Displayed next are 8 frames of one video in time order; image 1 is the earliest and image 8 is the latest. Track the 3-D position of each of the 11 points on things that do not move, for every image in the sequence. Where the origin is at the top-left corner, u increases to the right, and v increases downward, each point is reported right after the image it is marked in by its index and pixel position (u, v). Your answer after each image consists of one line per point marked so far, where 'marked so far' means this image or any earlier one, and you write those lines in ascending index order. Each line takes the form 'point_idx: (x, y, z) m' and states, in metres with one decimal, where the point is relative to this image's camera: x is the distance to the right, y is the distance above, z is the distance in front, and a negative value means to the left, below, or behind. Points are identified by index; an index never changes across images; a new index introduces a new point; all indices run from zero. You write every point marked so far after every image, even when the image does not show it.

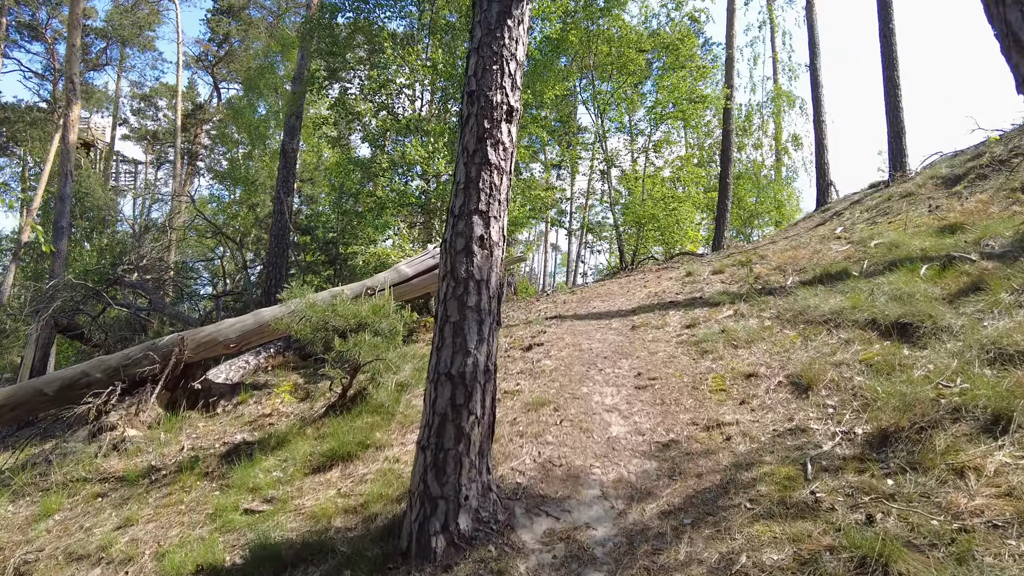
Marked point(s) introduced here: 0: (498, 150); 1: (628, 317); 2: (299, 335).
0: (-0.1, +0.6, +2.9) m
1: (+1.0, -0.3, +5.8) m
2: (-1.4, -0.3, +4.4) m
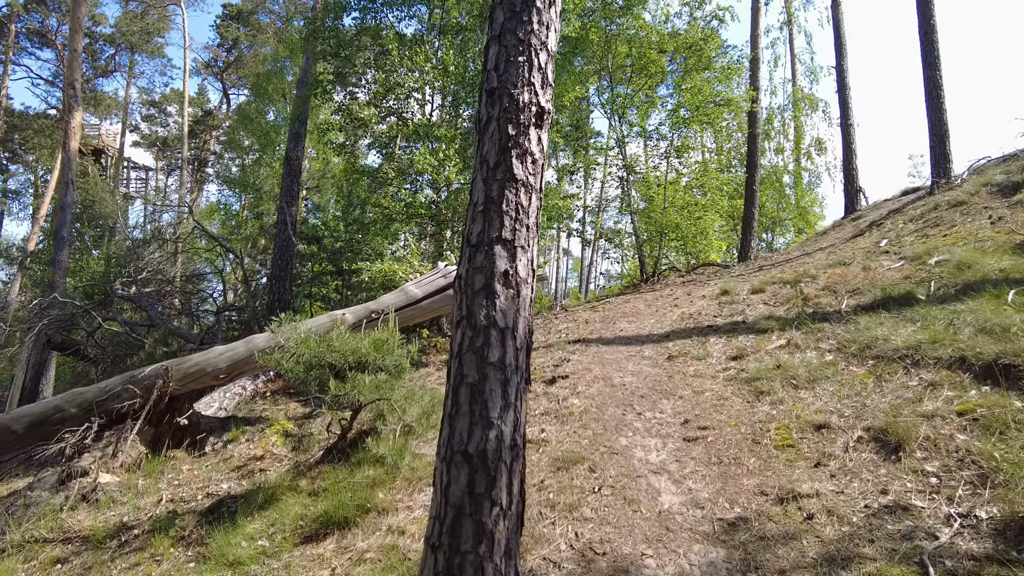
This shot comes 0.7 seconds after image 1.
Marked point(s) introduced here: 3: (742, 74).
0: (0.0, +0.4, +2.3) m
1: (+1.2, -0.4, +5.2) m
2: (-1.3, -0.5, +3.8) m
3: (+4.3, +4.0, +12.3) m
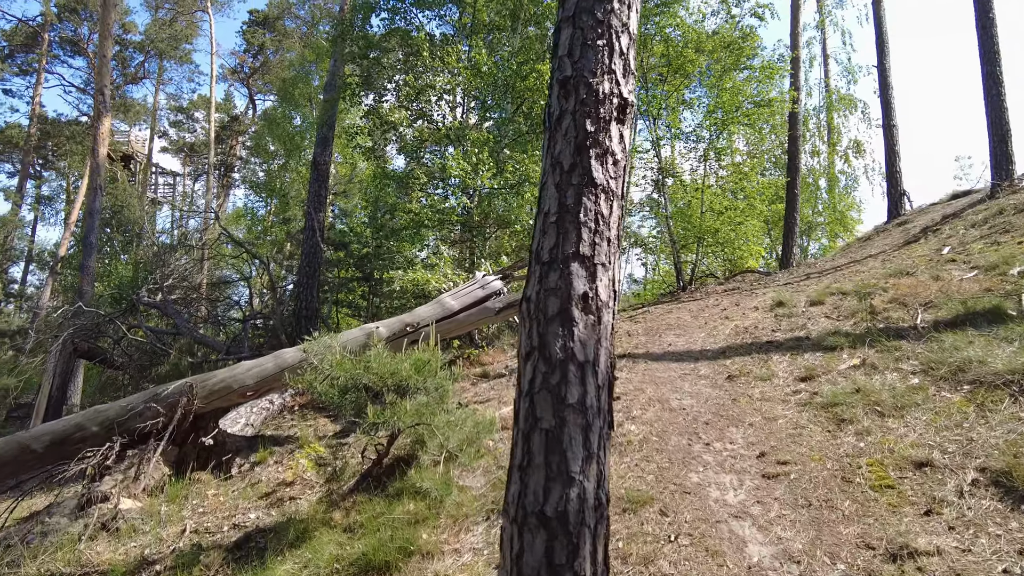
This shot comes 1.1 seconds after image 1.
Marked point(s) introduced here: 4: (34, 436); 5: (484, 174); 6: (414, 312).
0: (+0.3, +0.4, +2.0) m
1: (+1.5, -0.5, +4.8) m
2: (-1.0, -0.6, +3.5) m
3: (+4.8, +3.8, +11.9) m
4: (-3.3, -1.0, +4.6) m
5: (-0.3, +1.4, +7.9) m
6: (-0.7, -0.2, +5.0) m
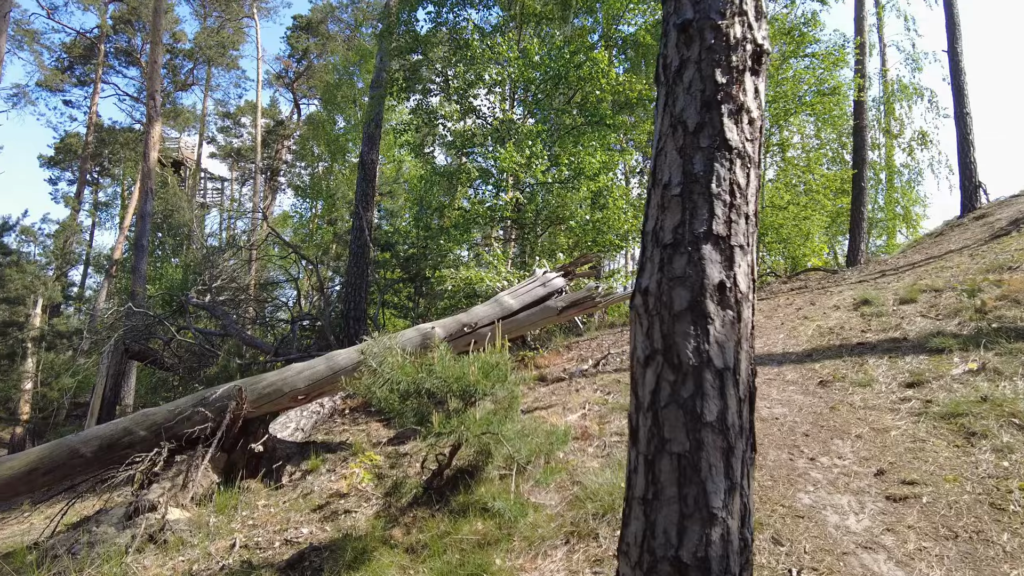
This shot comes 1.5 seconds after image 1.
0: (+0.5, +0.4, +1.6) m
1: (+1.9, -0.5, +4.4) m
2: (-0.6, -0.6, +3.2) m
3: (+5.7, +3.8, +11.2) m
4: (-2.9, -1.0, +4.4) m
5: (+0.3, +1.4, +7.6) m
6: (-0.3, -0.2, +4.7) m
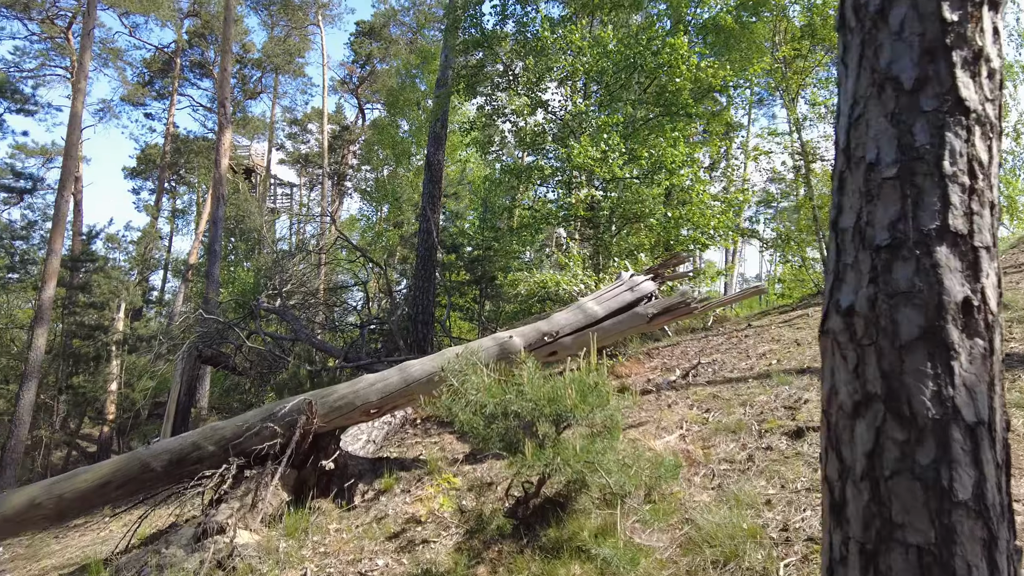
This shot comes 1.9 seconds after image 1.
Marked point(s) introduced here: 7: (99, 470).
0: (+0.8, +0.4, +1.1) m
1: (+2.5, -0.5, +3.8) m
2: (-0.2, -0.6, +2.9) m
3: (+6.7, +3.9, +10.3) m
4: (-2.3, -1.1, +4.3) m
5: (+1.1, +1.3, +7.1) m
6: (+0.3, -0.2, +4.3) m
7: (-2.7, -1.2, +4.3) m
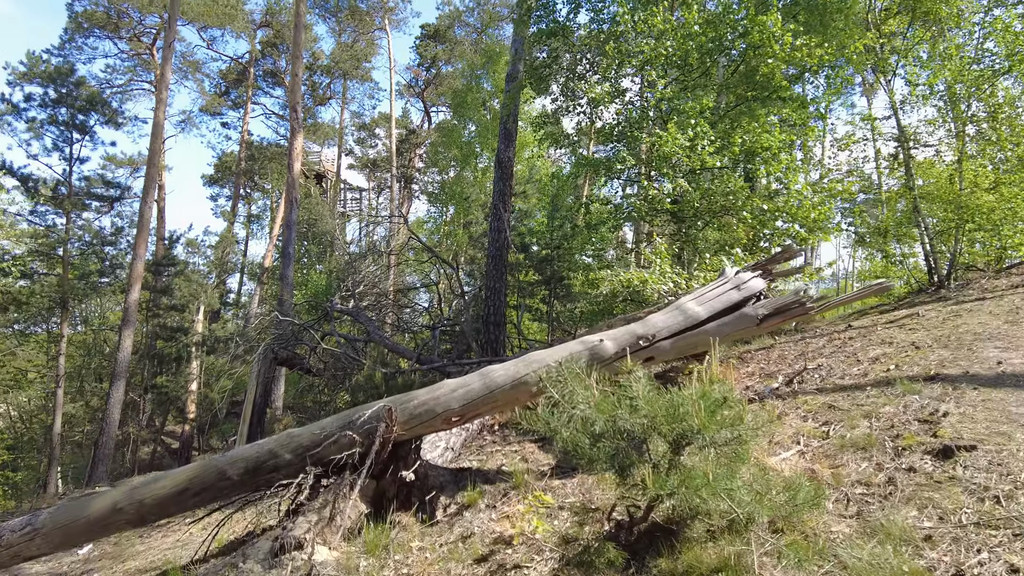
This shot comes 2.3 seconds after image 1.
0: (+1.0, +0.4, +0.7) m
1: (+2.9, -0.5, +3.2) m
2: (+0.2, -0.6, +2.5) m
3: (+7.8, +3.9, +9.3) m
4: (-1.8, -1.1, +4.2) m
5: (+1.9, +1.4, +6.7) m
6: (+0.8, -0.2, +3.9) m
7: (-2.1, -1.2, +4.2) m
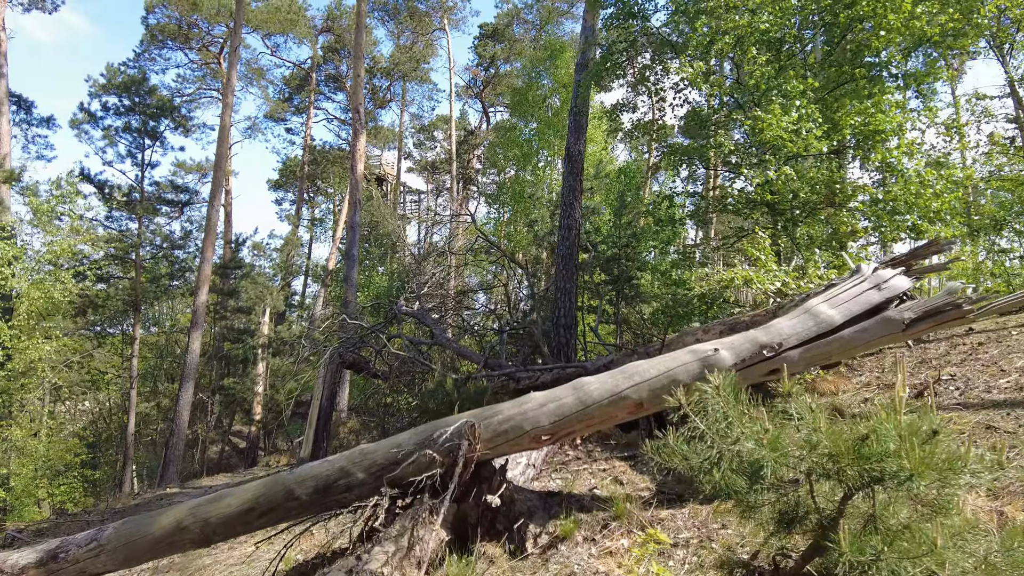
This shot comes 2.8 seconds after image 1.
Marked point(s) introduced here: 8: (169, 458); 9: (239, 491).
0: (+1.3, +0.4, +0.2) m
1: (+3.4, -0.5, +2.5) m
2: (+0.6, -0.6, +2.0) m
3: (+8.7, +3.9, +8.1) m
4: (-1.2, -1.1, +3.8) m
5: (+2.6, +1.4, +6.0) m
6: (+1.3, -0.2, +3.4) m
7: (-1.6, -1.2, +3.9) m
8: (-6.9, -3.4, +13.3) m
9: (-1.6, -1.2, +4.0) m
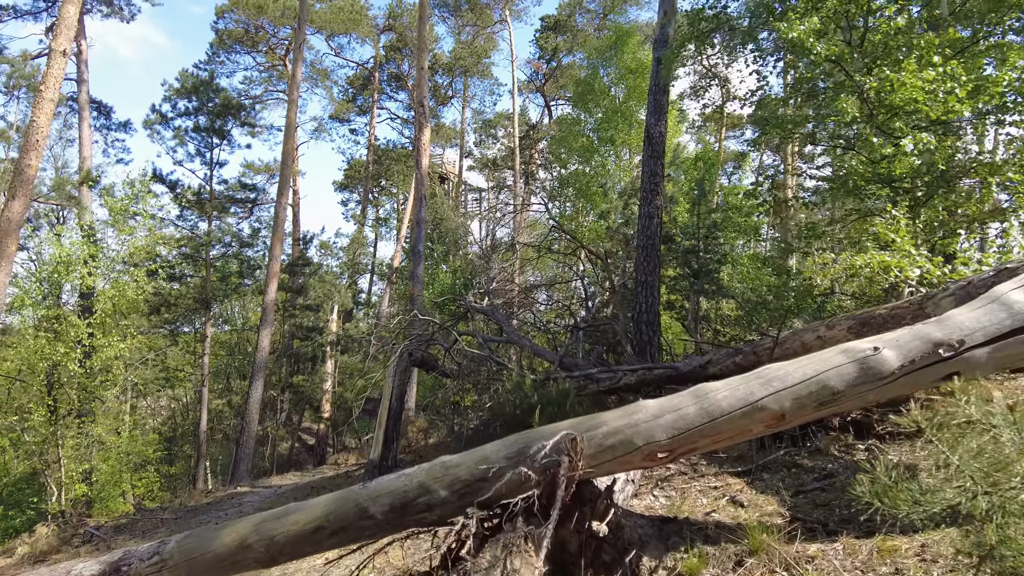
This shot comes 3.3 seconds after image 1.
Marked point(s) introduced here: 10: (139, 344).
0: (+1.4, +0.4, -0.5) m
1: (+3.8, -0.4, +1.6) m
2: (+0.9, -0.5, +1.4) m
3: (+9.5, +4.1, +6.7) m
4: (-0.7, -1.0, +3.4) m
5: (+3.3, +1.5, +5.2) m
6: (+1.8, -0.1, +2.7) m
7: (-1.0, -1.2, +3.5) m
8: (-5.4, -3.4, +13.4) m
9: (-1.1, -1.2, +3.6) m
10: (-7.5, -1.1, +13.5) m
